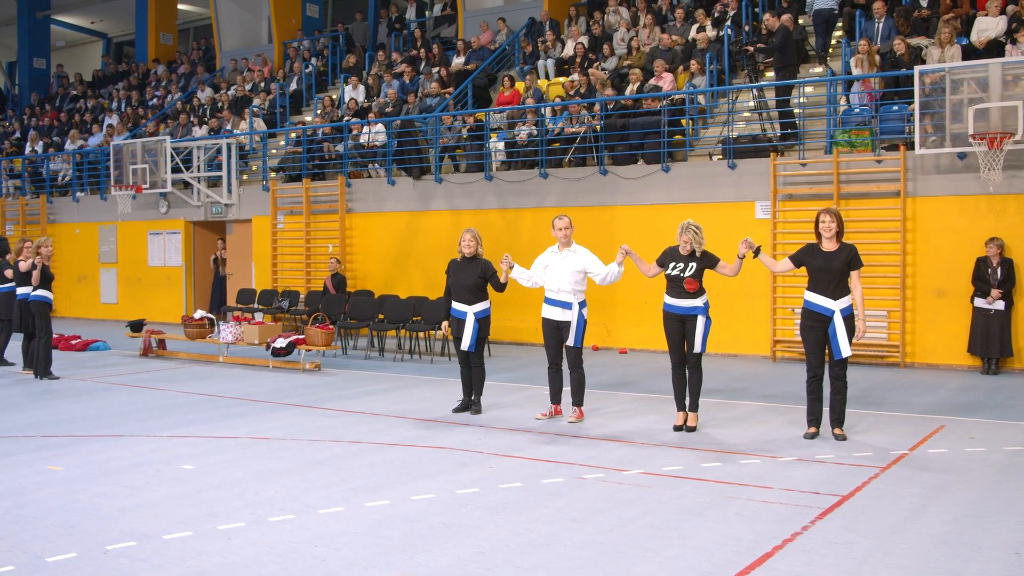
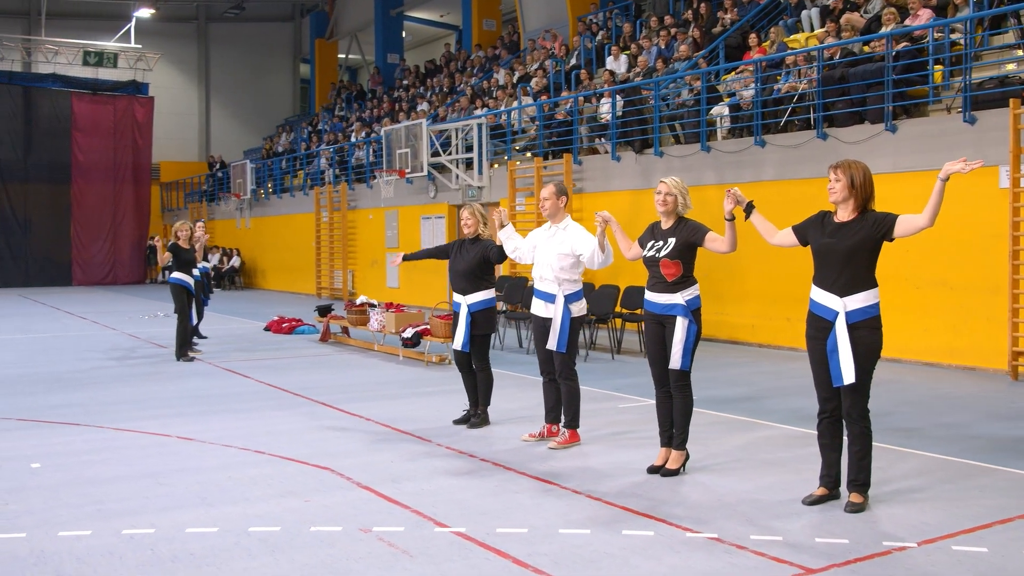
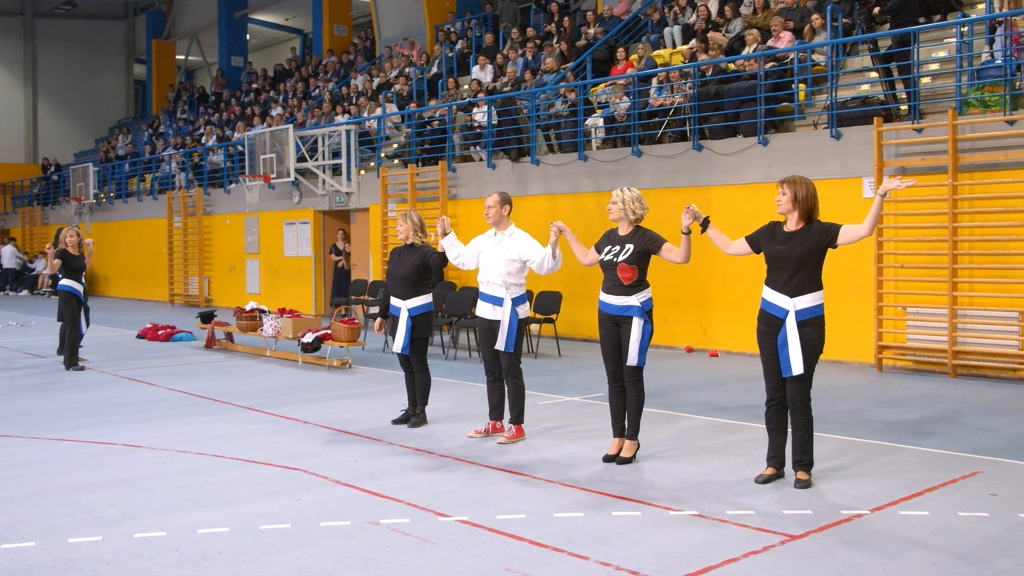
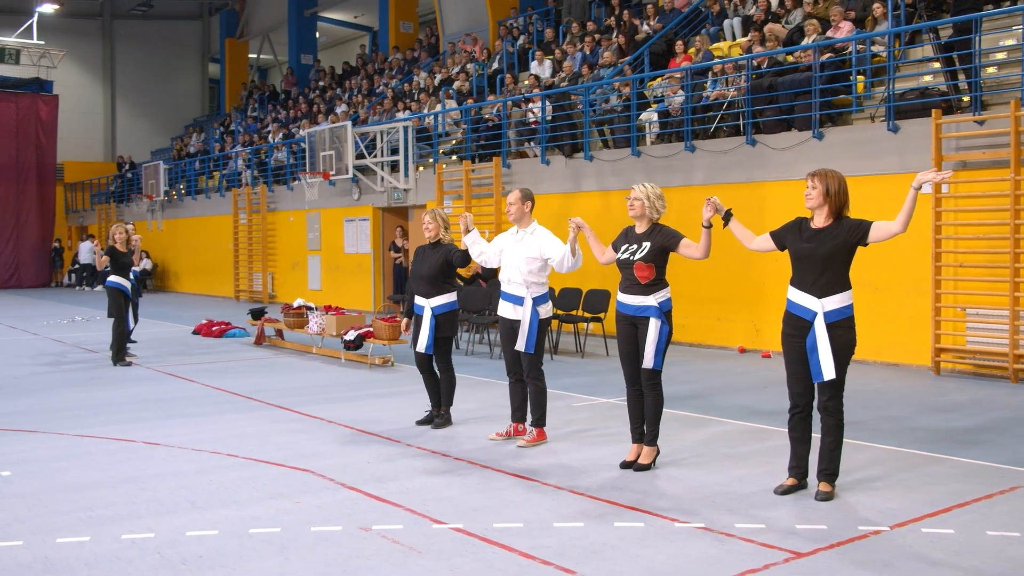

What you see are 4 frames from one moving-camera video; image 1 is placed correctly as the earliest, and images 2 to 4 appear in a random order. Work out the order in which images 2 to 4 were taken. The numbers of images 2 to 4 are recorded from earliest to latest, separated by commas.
3, 4, 2
